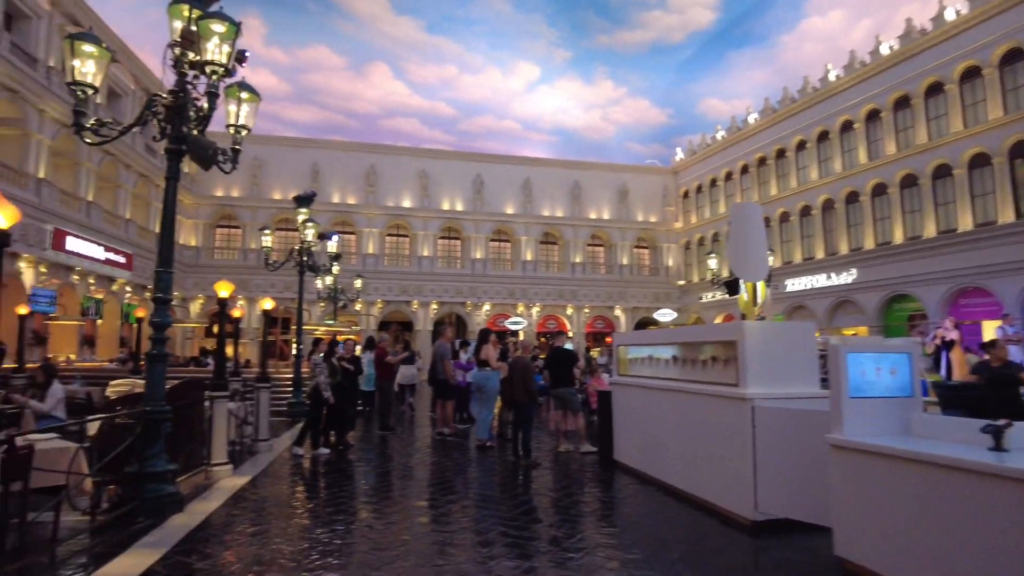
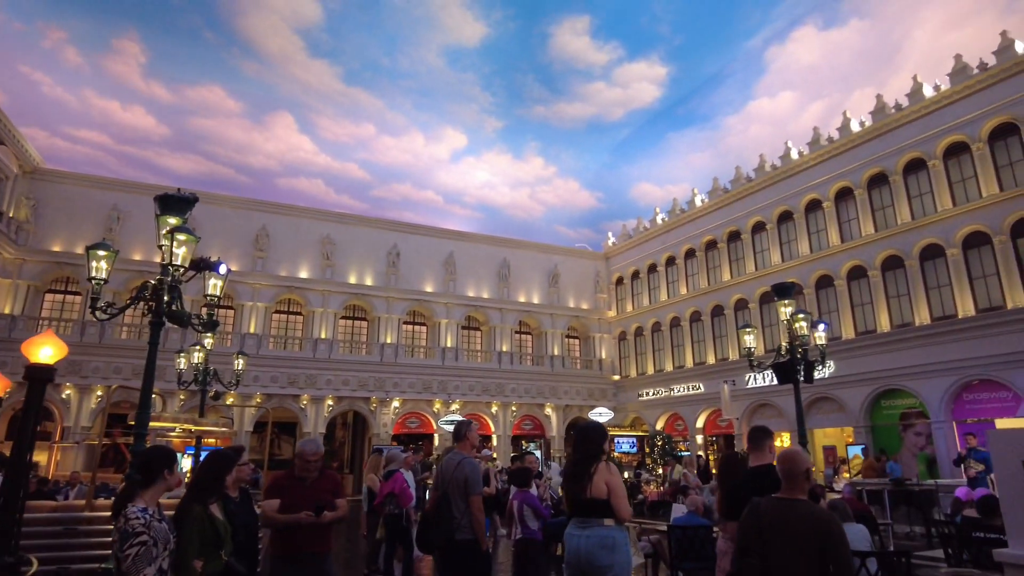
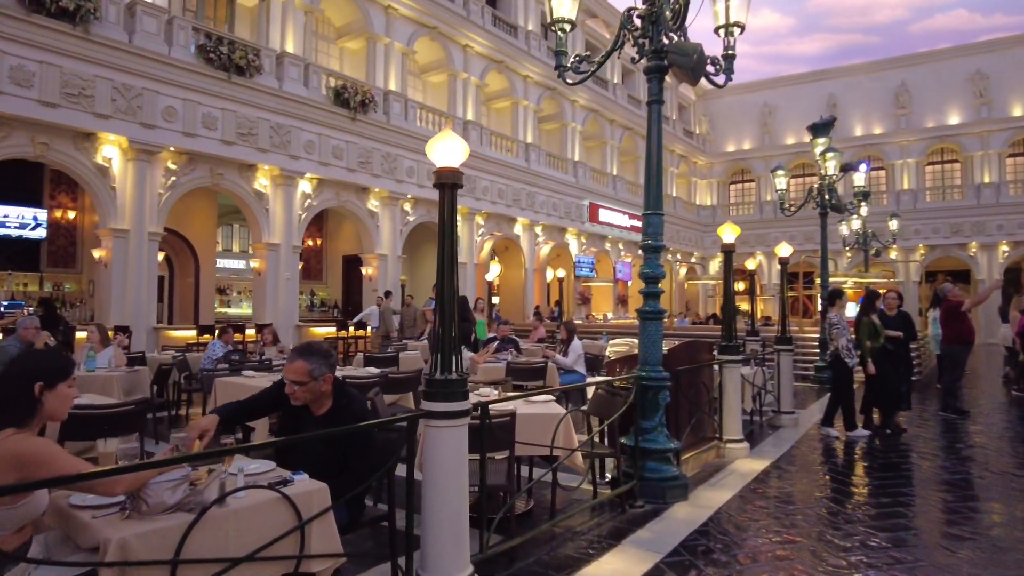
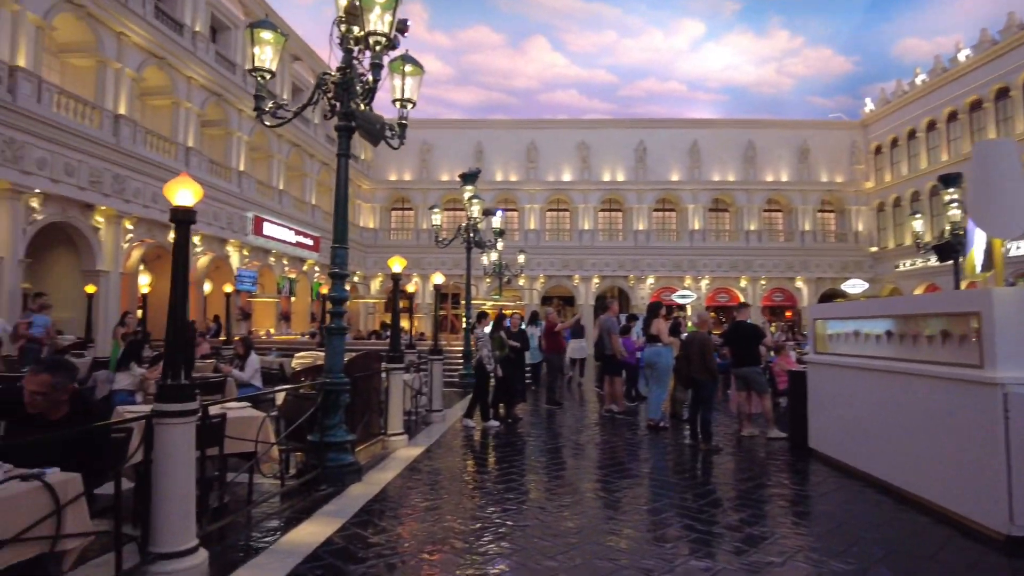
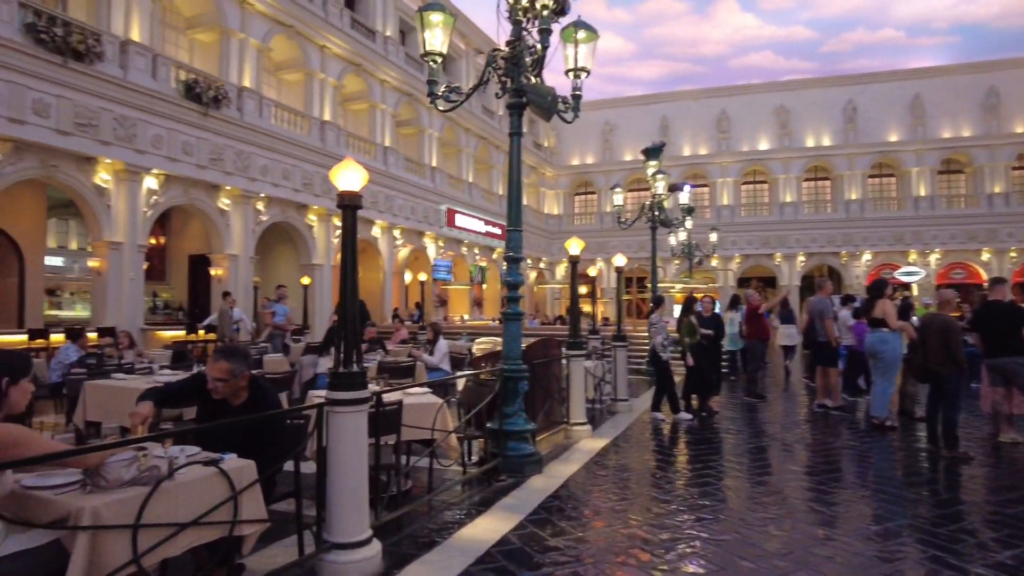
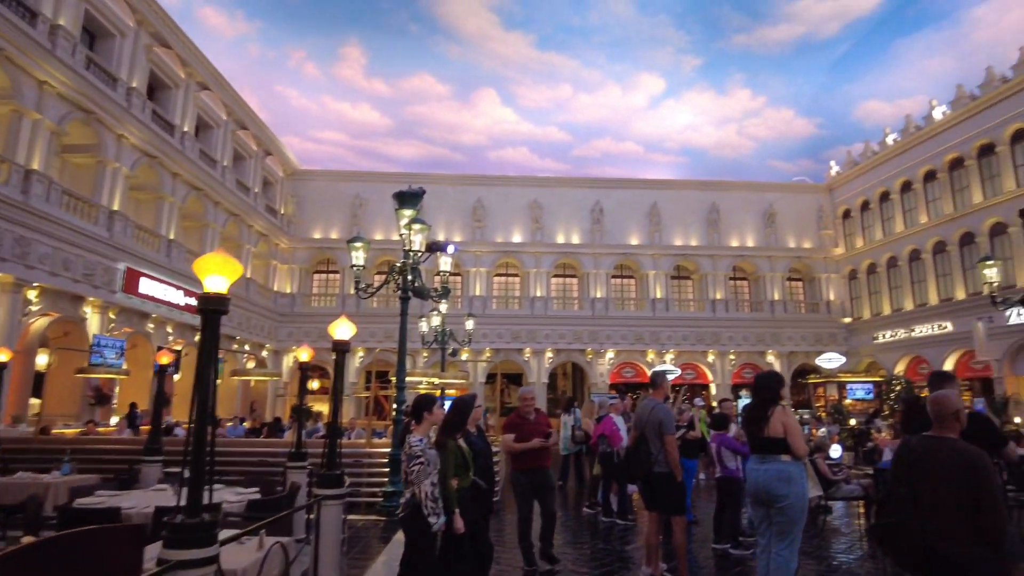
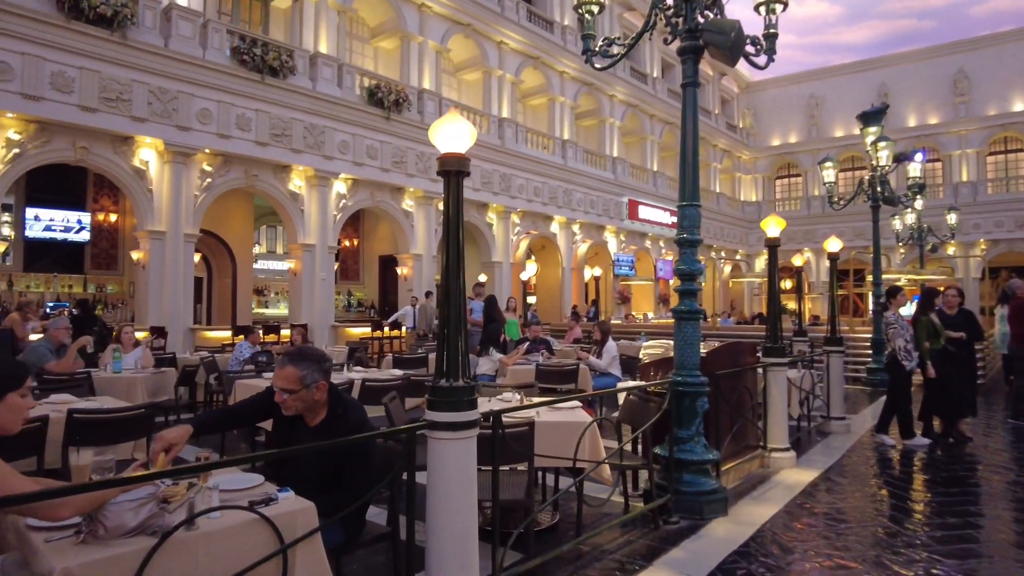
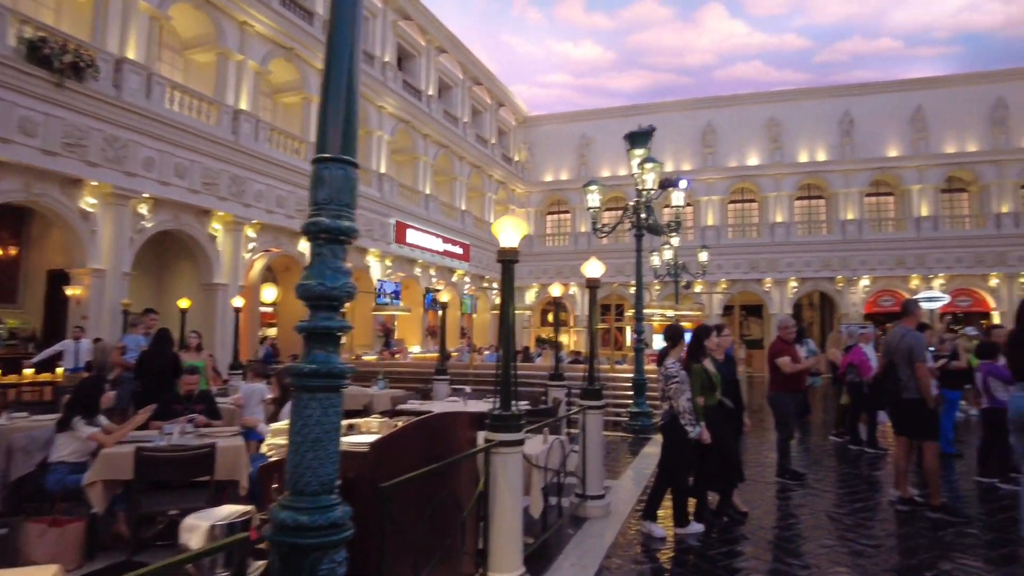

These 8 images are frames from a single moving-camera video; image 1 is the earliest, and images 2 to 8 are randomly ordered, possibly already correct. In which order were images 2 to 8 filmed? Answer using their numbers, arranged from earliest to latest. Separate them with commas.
4, 5, 3, 7, 8, 6, 2
